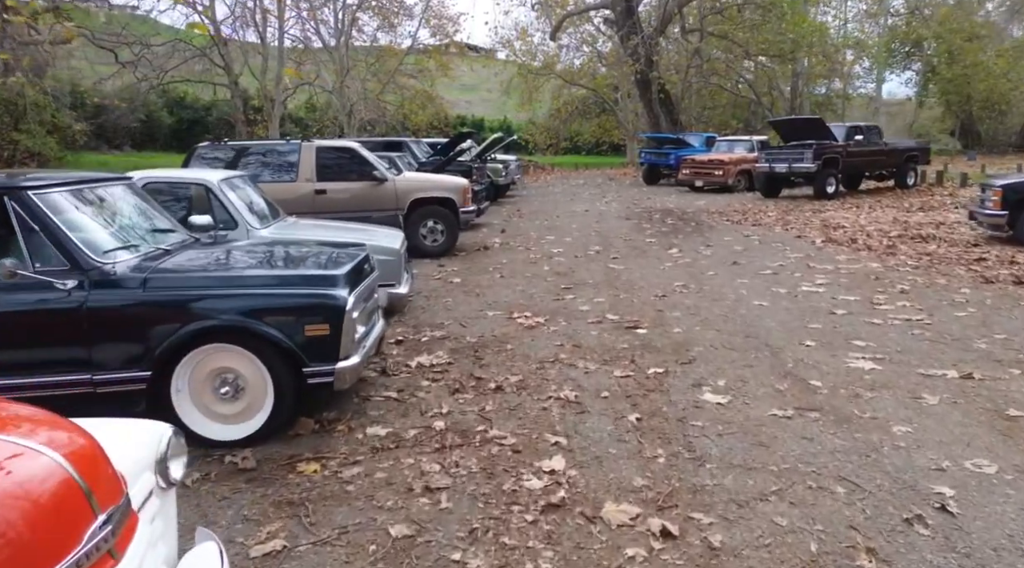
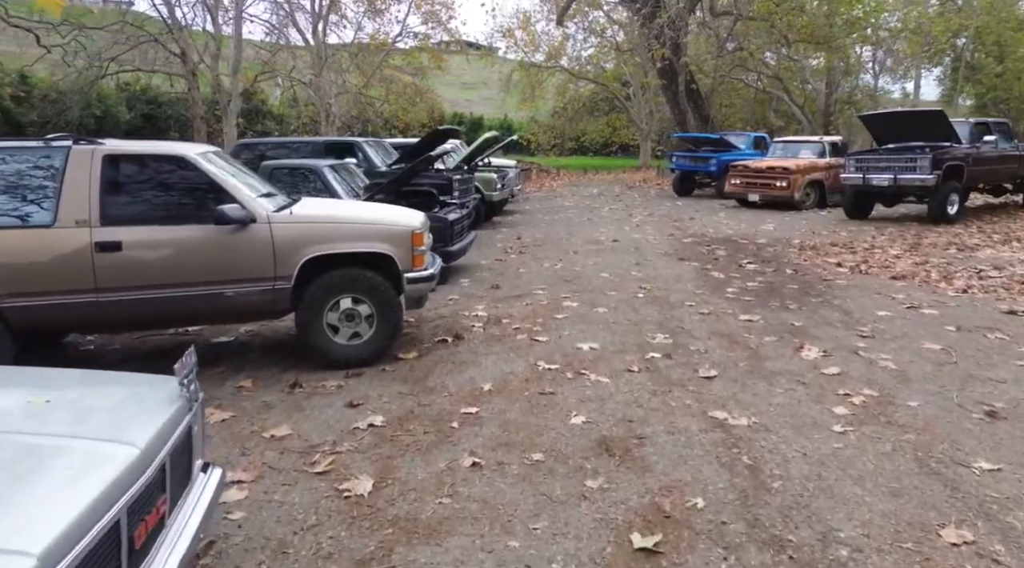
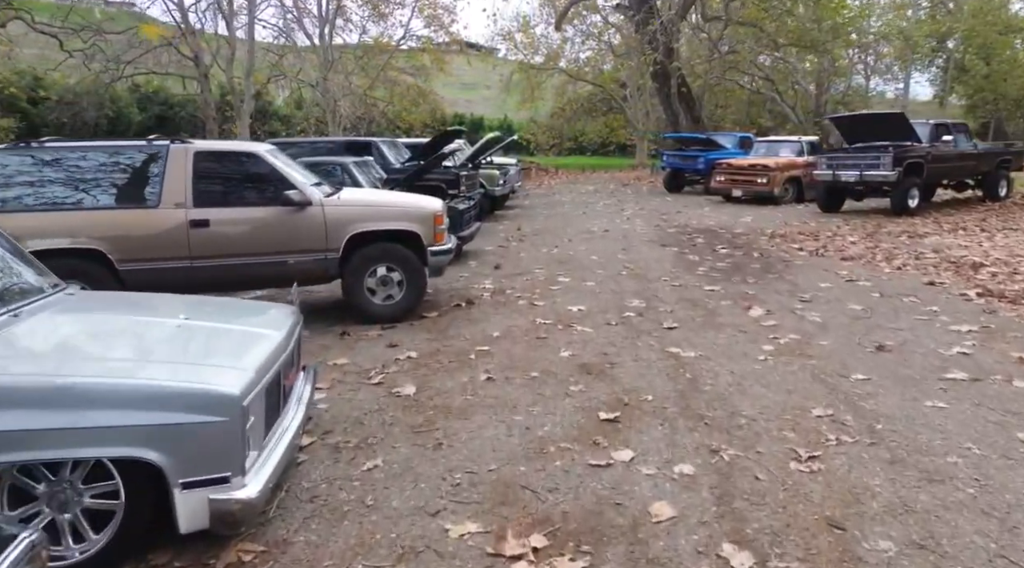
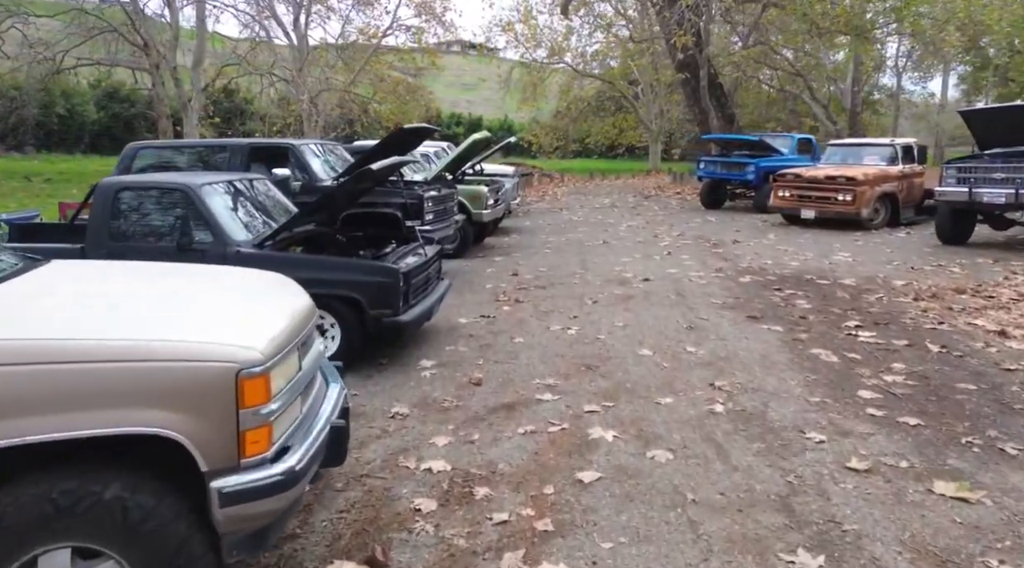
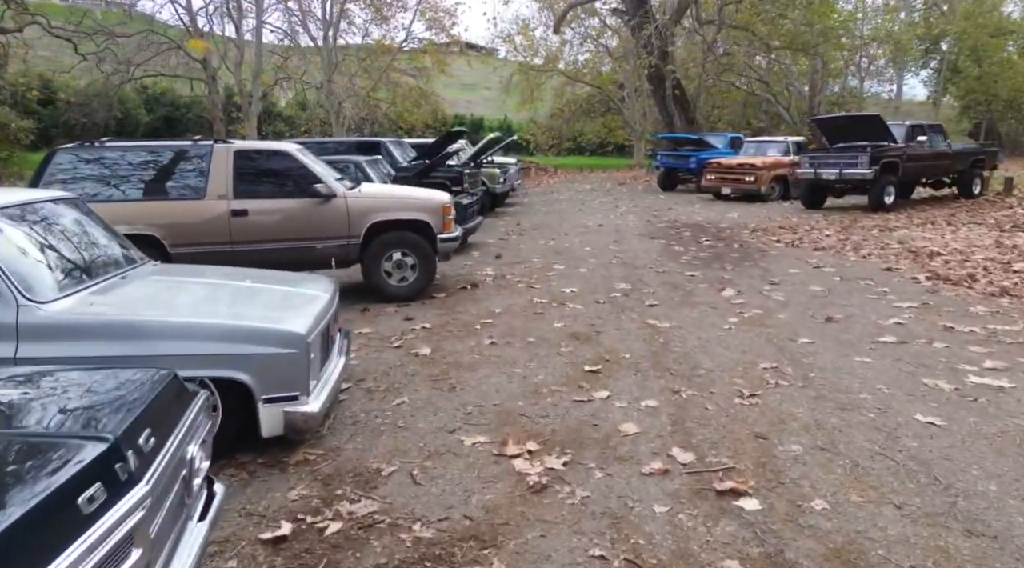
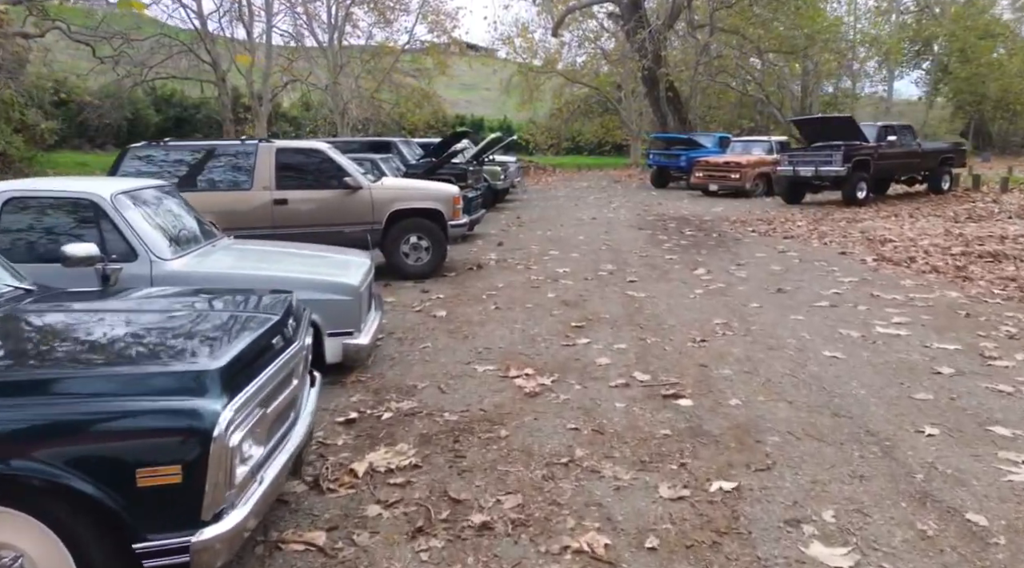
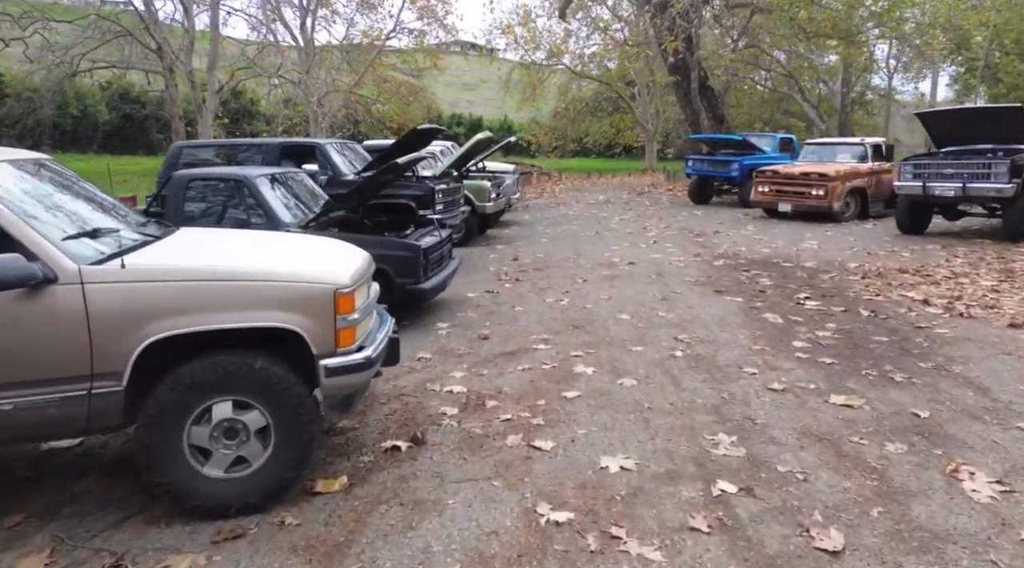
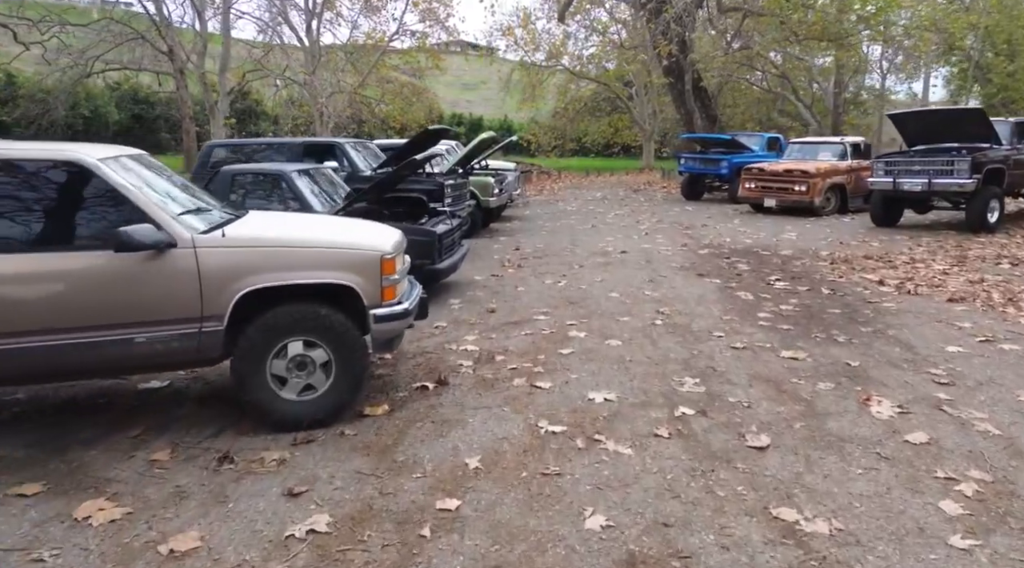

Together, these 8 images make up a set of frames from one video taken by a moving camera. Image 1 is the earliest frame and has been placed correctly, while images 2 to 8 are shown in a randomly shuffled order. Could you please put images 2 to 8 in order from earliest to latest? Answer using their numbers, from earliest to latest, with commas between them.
6, 5, 3, 2, 8, 7, 4
